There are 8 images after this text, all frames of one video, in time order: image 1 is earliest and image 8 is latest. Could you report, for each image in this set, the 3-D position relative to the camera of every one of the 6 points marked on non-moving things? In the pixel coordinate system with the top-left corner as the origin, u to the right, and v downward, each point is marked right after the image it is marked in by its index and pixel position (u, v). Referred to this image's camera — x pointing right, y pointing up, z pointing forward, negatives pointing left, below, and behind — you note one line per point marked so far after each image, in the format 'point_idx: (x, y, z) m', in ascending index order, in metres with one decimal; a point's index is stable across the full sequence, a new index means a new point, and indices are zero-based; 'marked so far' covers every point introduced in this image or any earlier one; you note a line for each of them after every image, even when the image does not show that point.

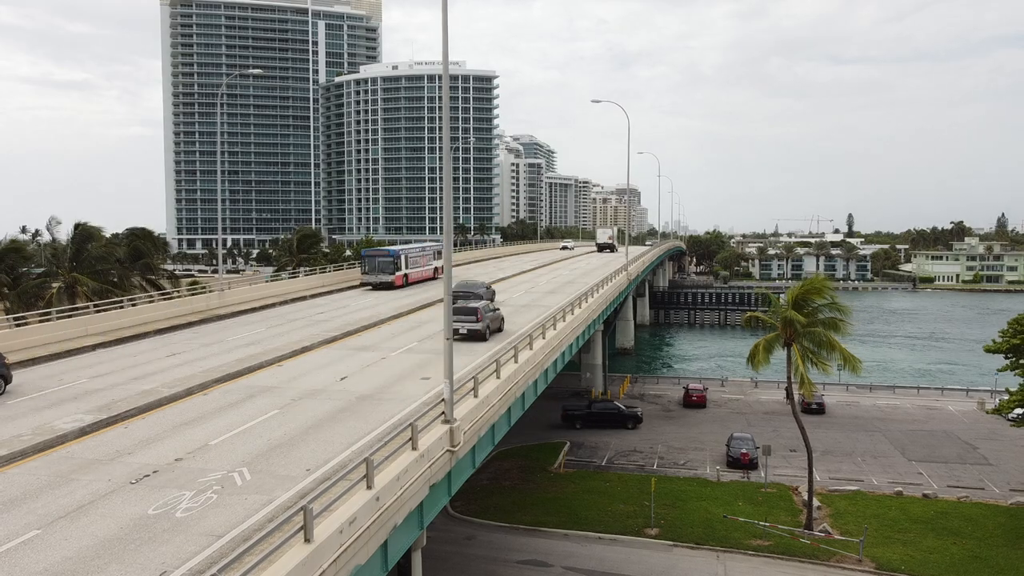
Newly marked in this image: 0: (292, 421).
0: (-4.1, -2.5, +15.3) m
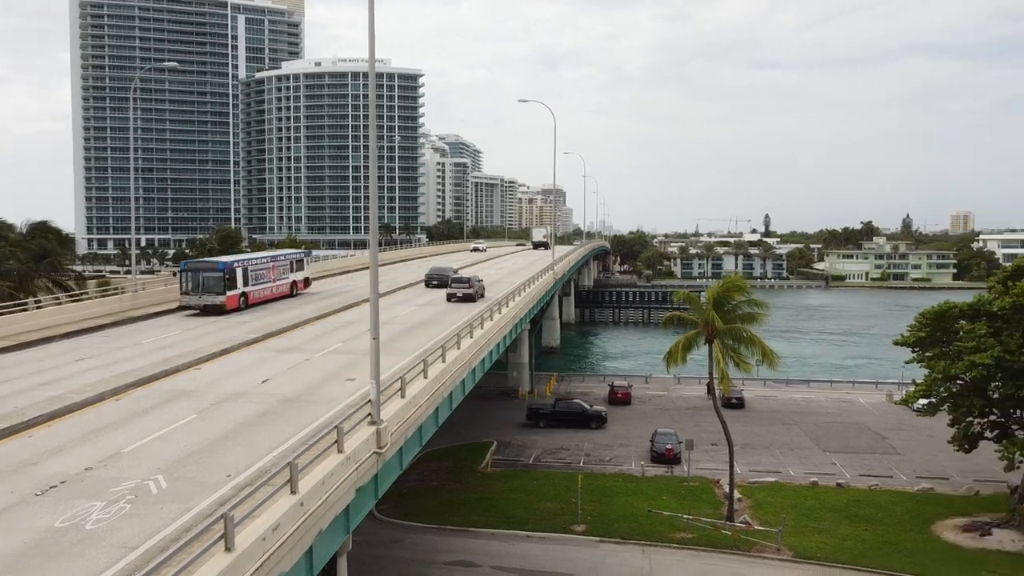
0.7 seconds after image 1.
0: (-5.4, -2.5, +14.8) m
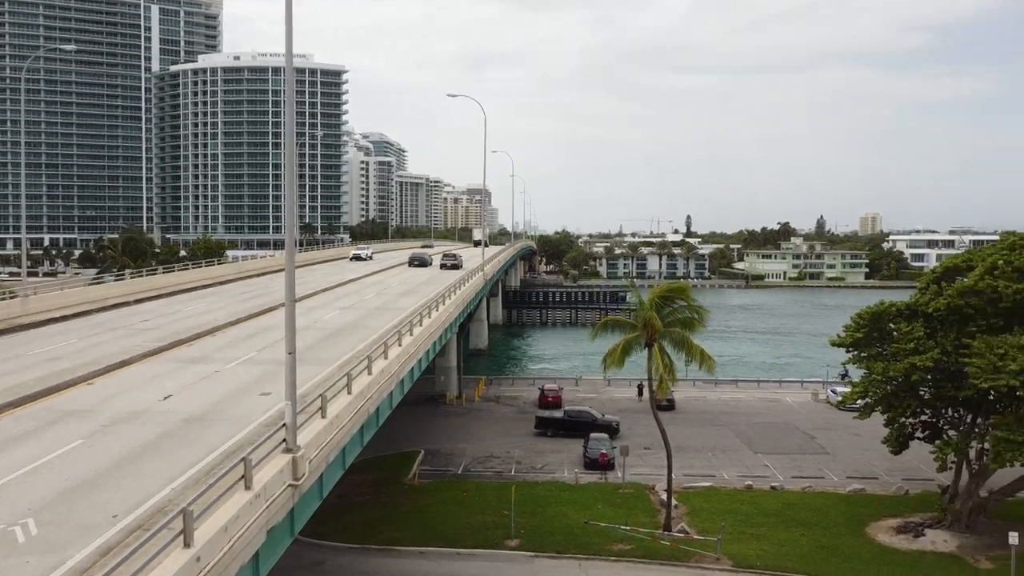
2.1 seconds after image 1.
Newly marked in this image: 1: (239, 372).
0: (-6.5, -2.6, +12.9) m
1: (-6.4, -2.0, +19.2) m
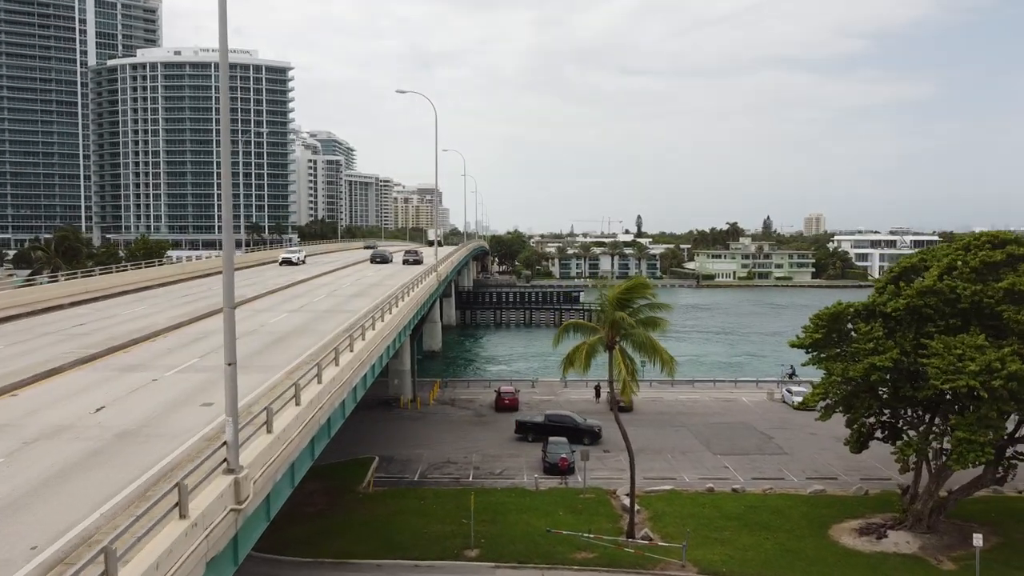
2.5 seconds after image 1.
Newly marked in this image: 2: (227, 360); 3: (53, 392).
0: (-7.0, -2.7, +11.7) m
1: (-7.3, -2.0, +17.9) m
2: (-3.5, -0.9, +10.0) m
3: (-9.4, -2.1, +16.7) m
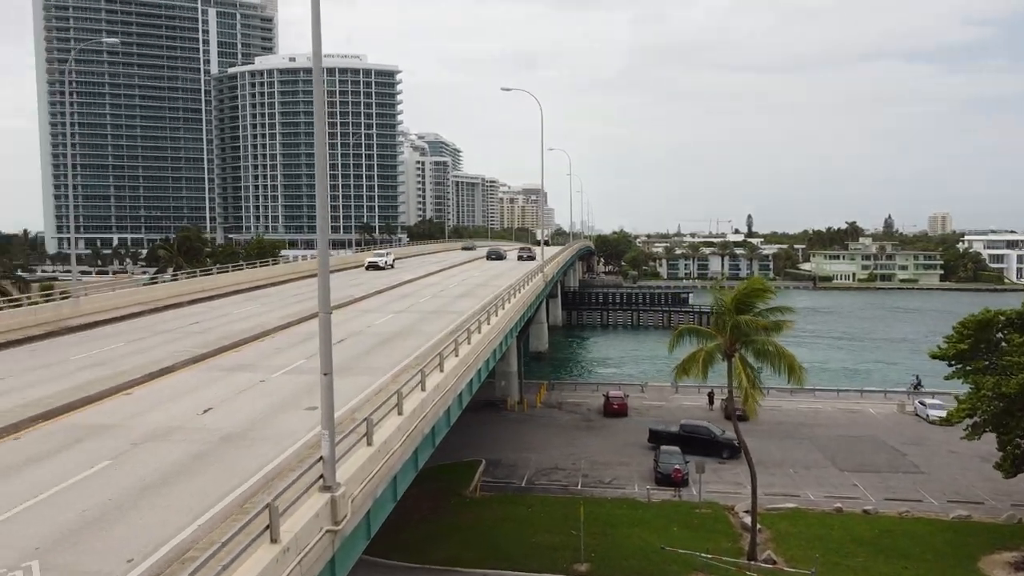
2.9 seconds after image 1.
0: (-5.4, -2.7, +11.4) m
1: (-4.9, -2.0, +17.6) m
2: (-2.1, -0.9, +9.3) m
3: (-7.1, -2.1, +16.7) m
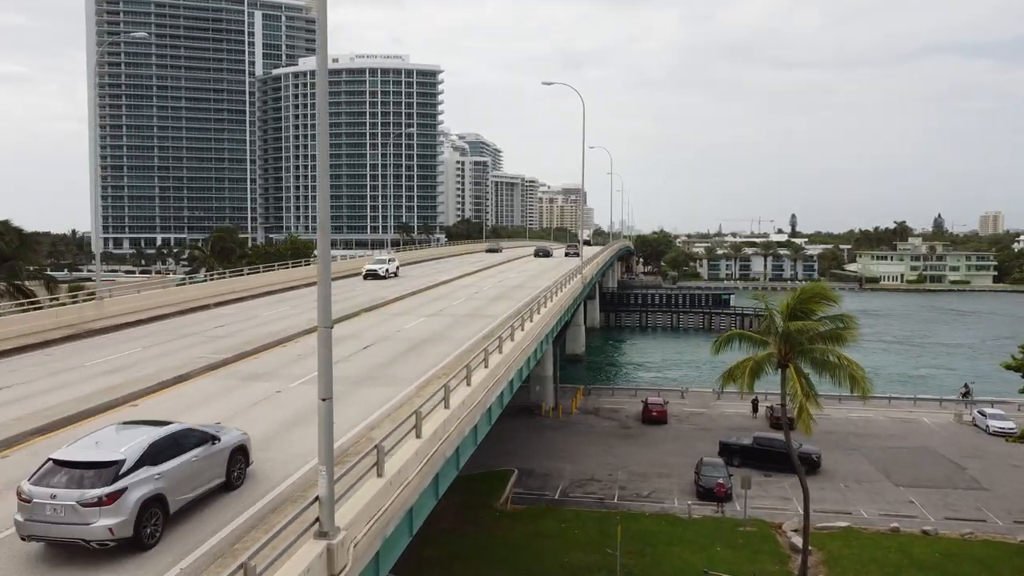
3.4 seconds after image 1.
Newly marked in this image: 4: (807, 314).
0: (-5.1, -2.8, +10.4) m
1: (-4.2, -2.1, +16.6) m
2: (-1.9, -1.0, +8.2) m
3: (-6.5, -2.2, +15.8) m
4: (+7.2, -0.6, +19.9) m
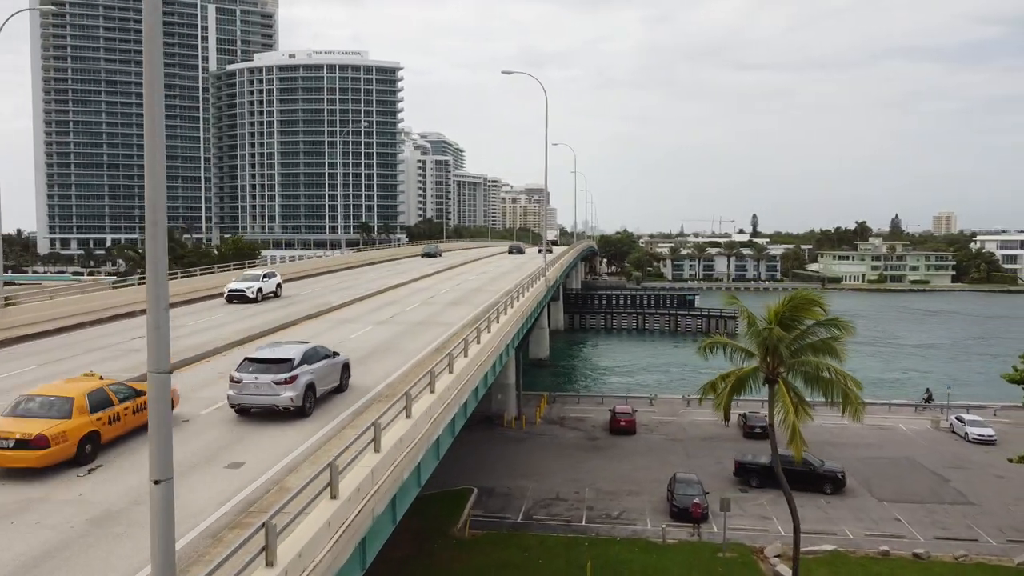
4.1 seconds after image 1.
0: (-5.6, -2.9, +7.8) m
1: (-5.0, -2.2, +14.0) m
2: (-2.3, -1.2, +5.7) m
3: (-7.3, -2.3, +13.0) m
4: (+6.2, -0.8, +17.8) m
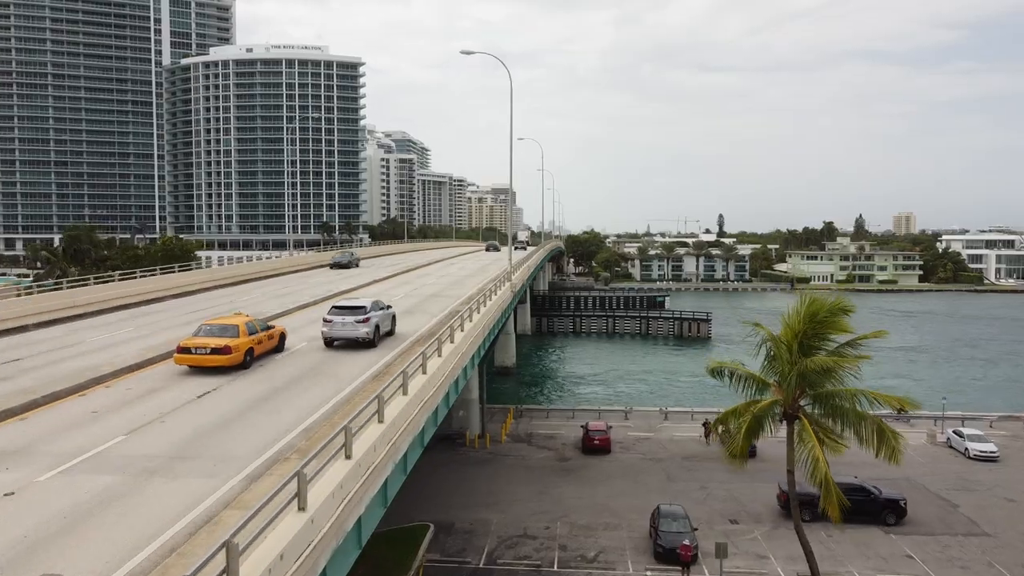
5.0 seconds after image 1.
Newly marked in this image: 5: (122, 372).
0: (-5.9, -3.2, +4.0) m
1: (-5.6, -2.5, +10.2) m
2: (-2.6, -1.4, +2.0) m
3: (-7.8, -2.6, +9.2) m
4: (+5.5, -1.0, +14.5) m
5: (-8.4, -1.9, +17.1) m
